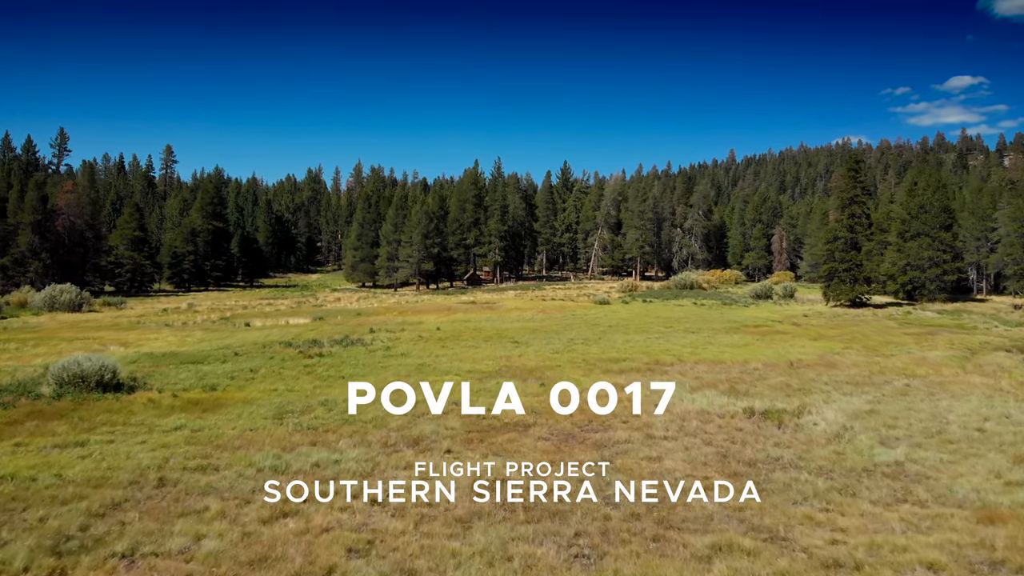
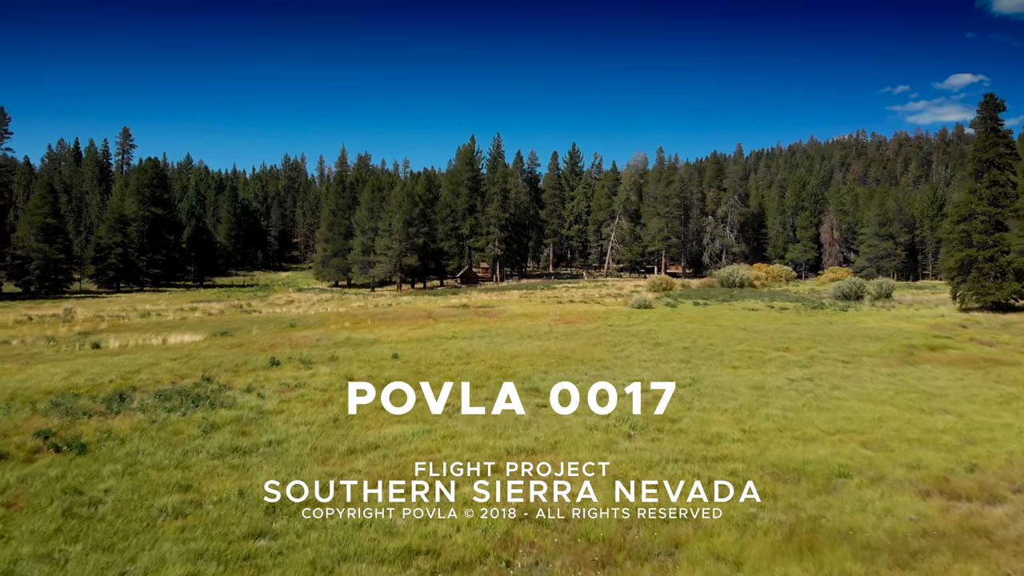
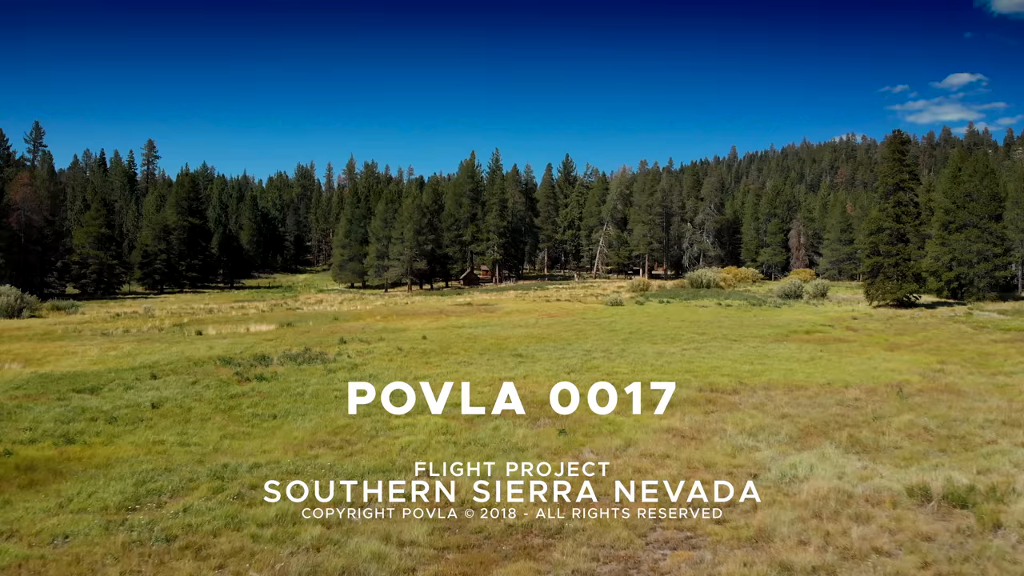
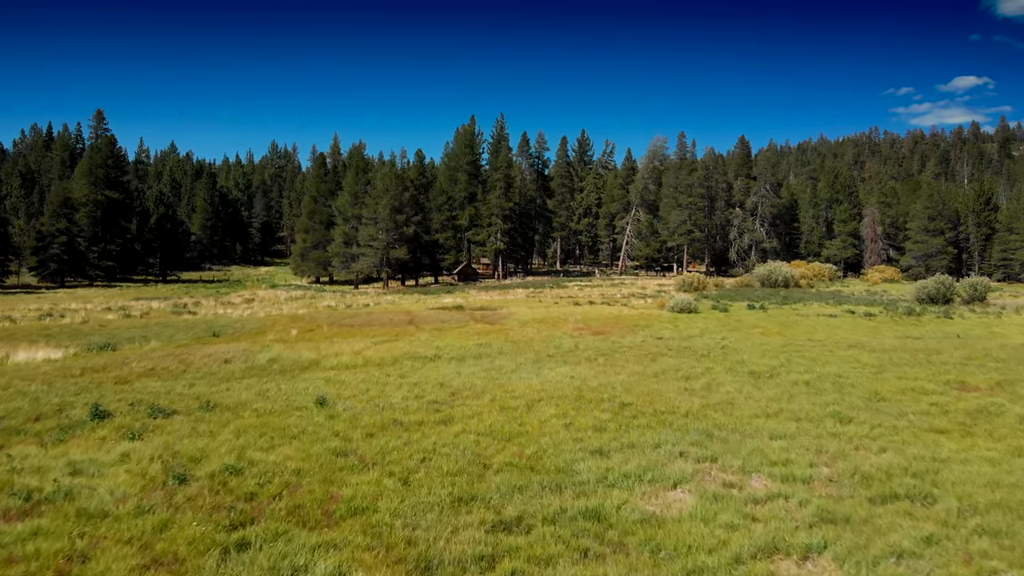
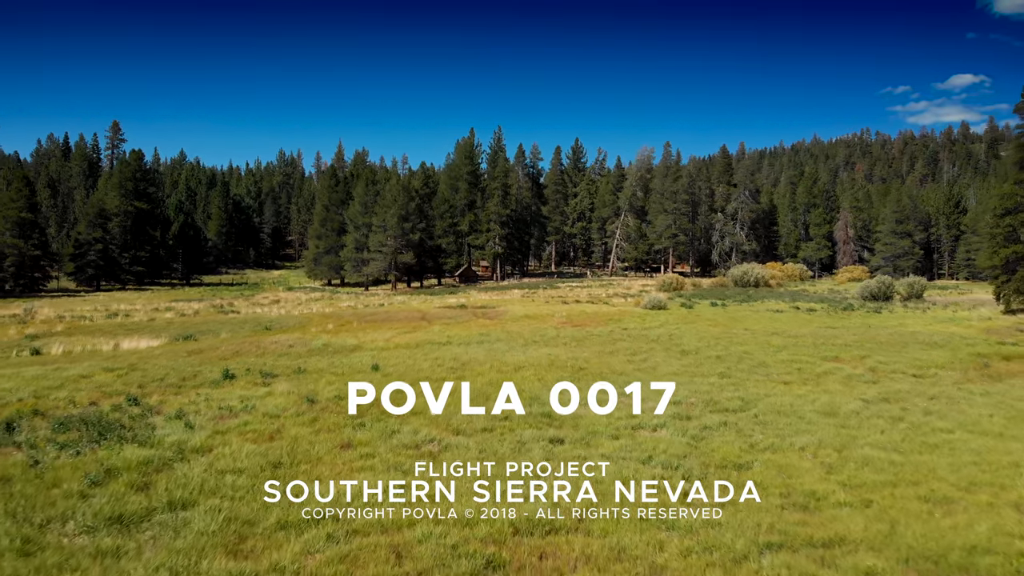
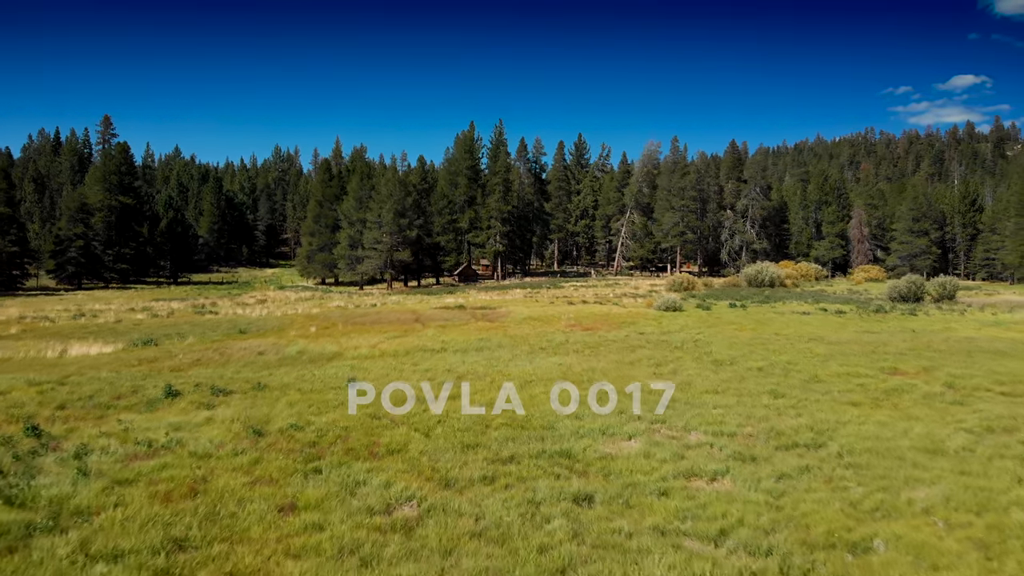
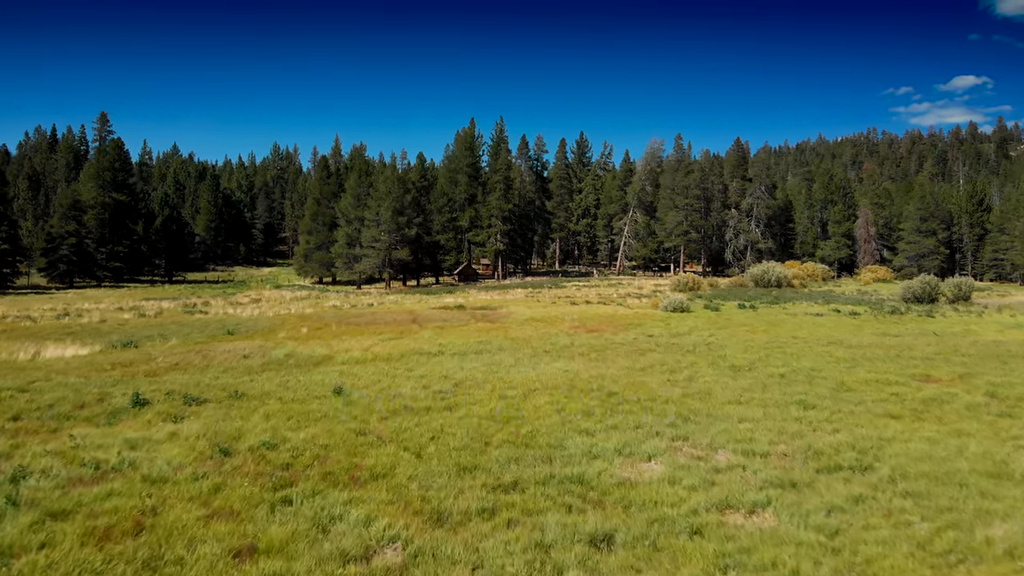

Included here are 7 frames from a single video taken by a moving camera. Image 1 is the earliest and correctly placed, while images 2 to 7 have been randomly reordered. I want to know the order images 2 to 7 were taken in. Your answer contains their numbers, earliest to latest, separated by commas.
3, 2, 5, 6, 7, 4
